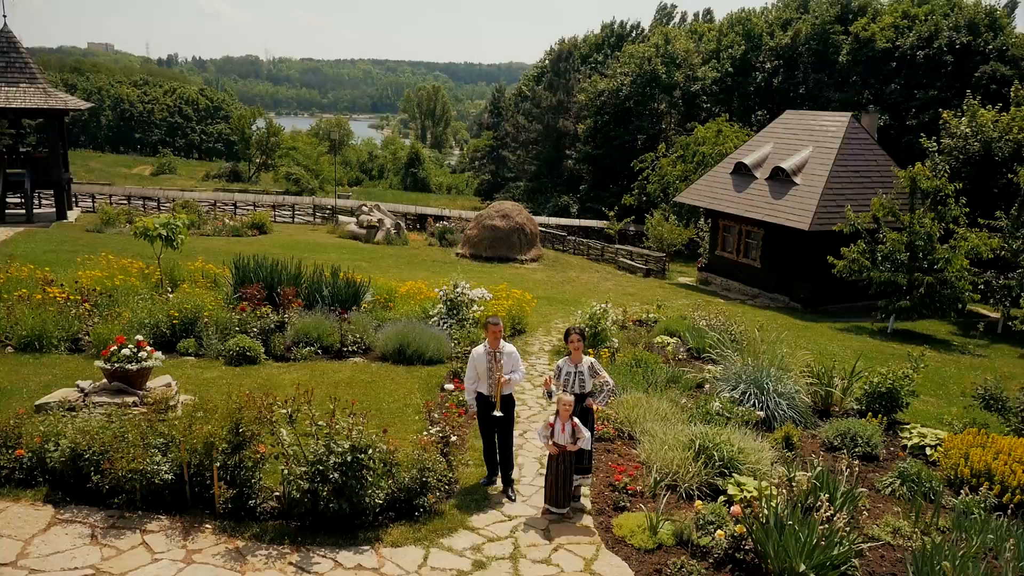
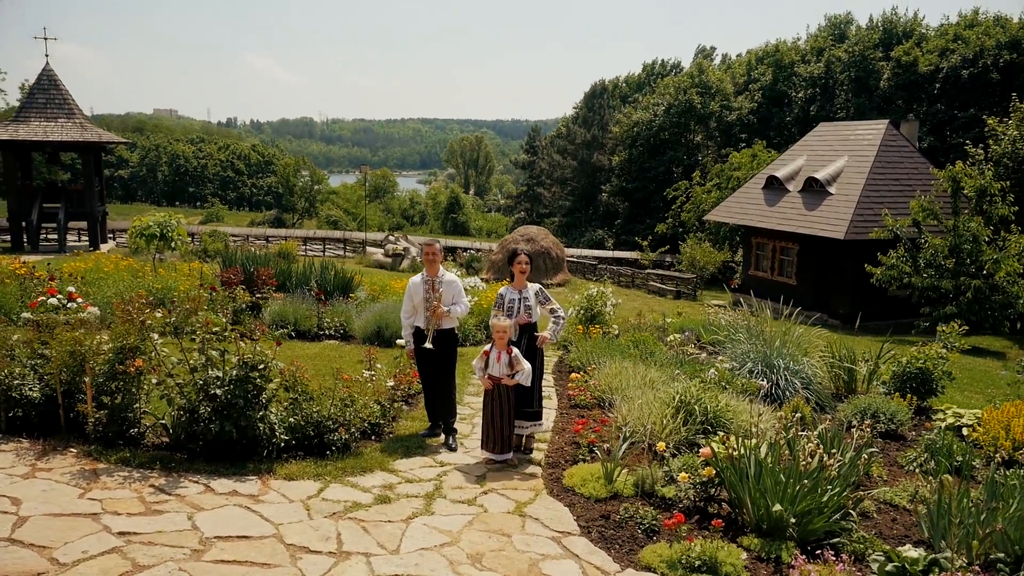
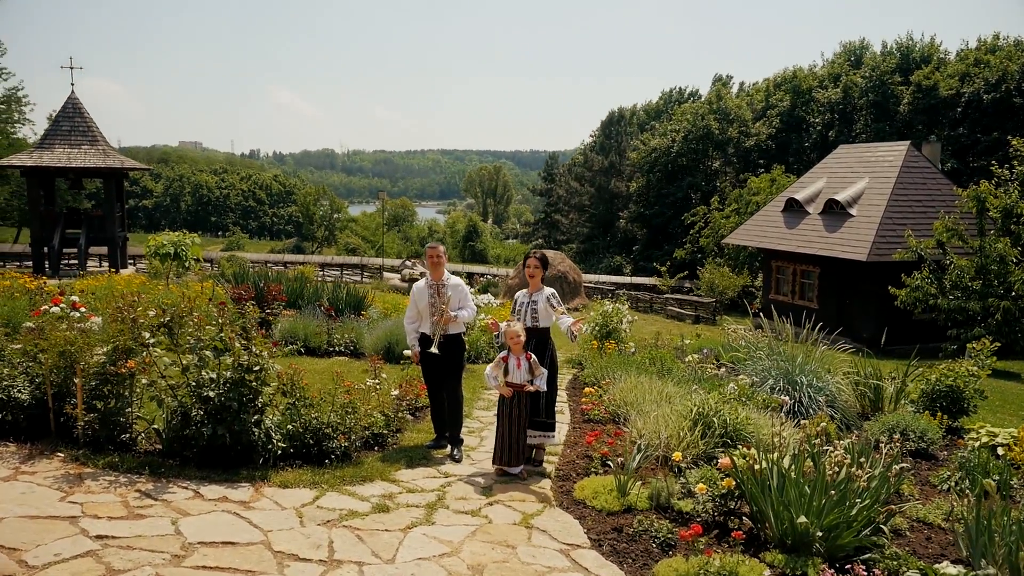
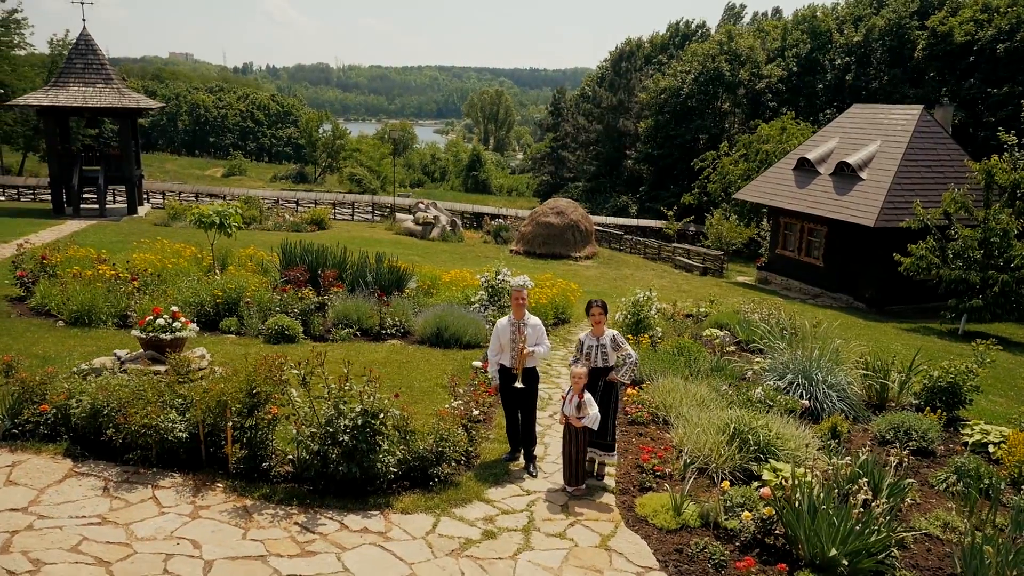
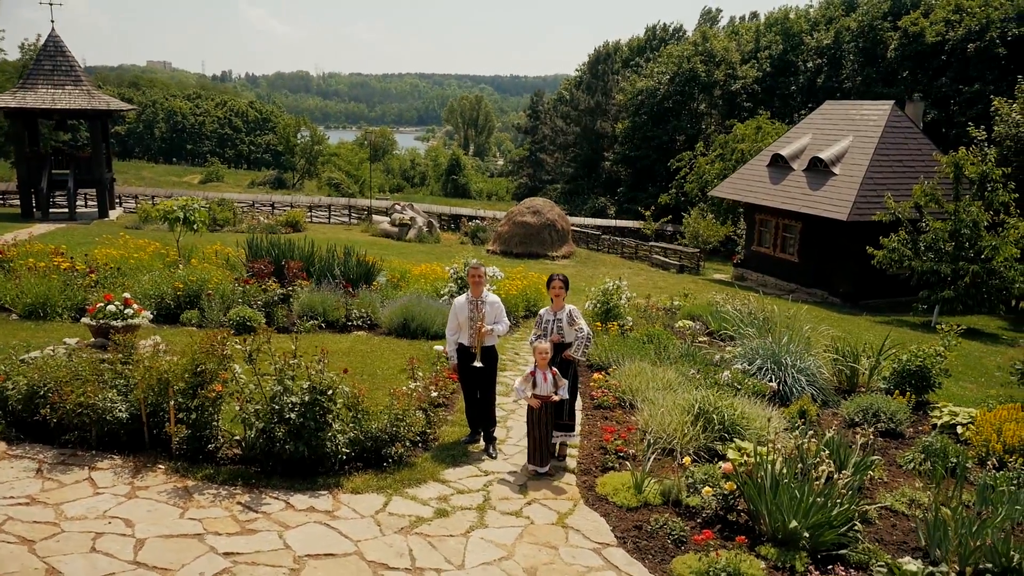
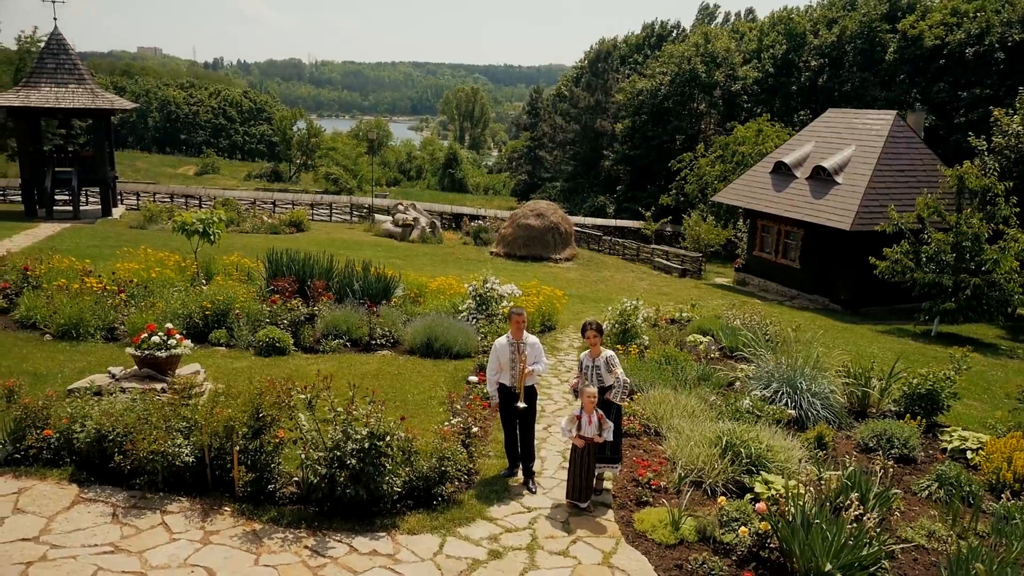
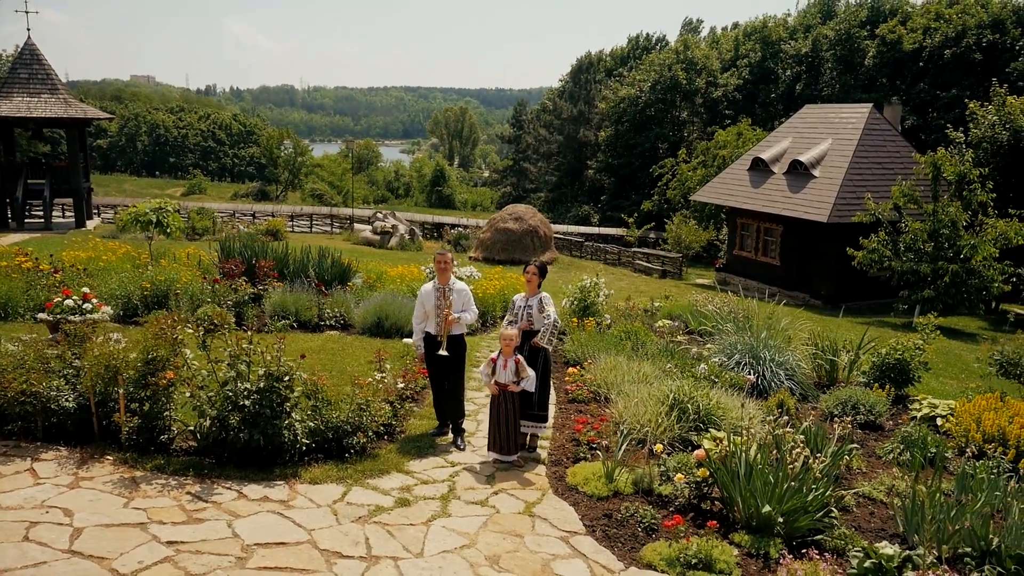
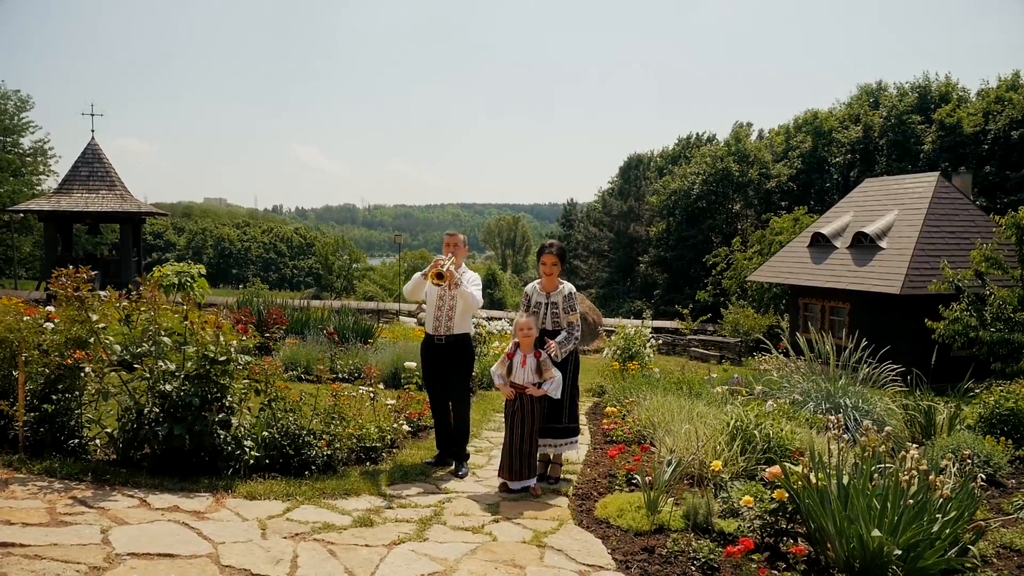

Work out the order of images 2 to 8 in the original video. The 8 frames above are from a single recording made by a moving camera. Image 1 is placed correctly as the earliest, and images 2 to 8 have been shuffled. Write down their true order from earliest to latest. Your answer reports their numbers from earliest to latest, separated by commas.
6, 4, 5, 7, 2, 3, 8
